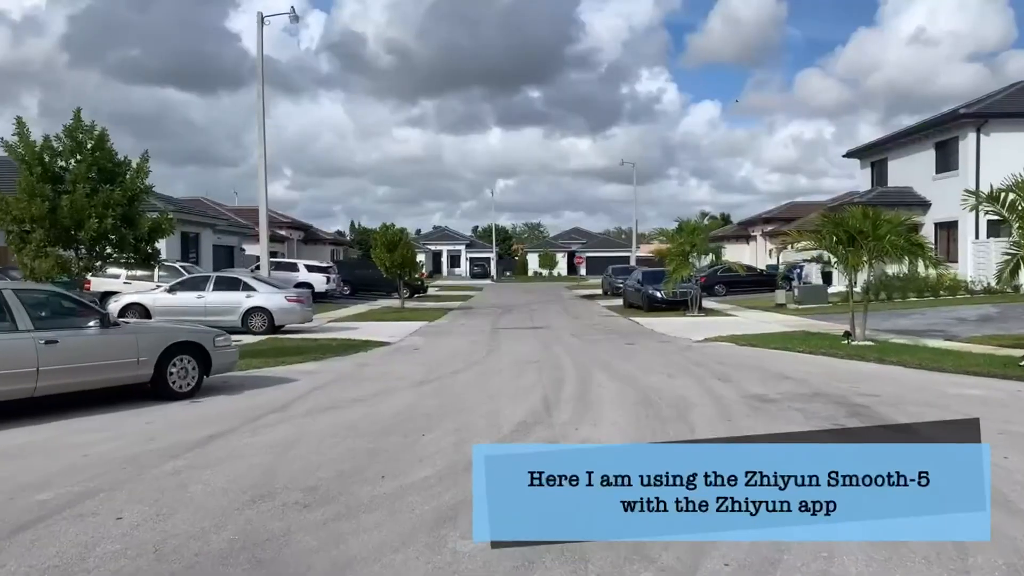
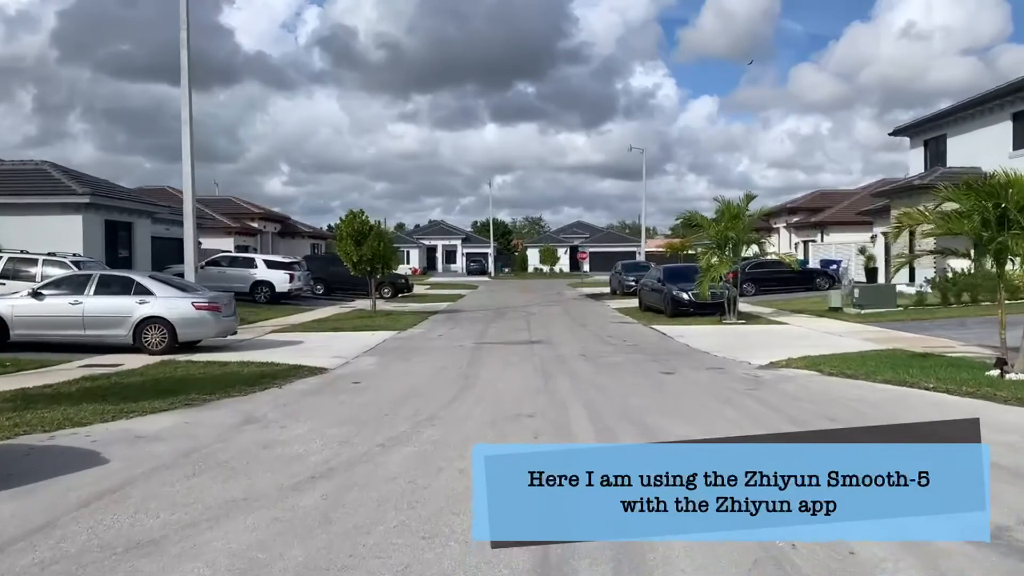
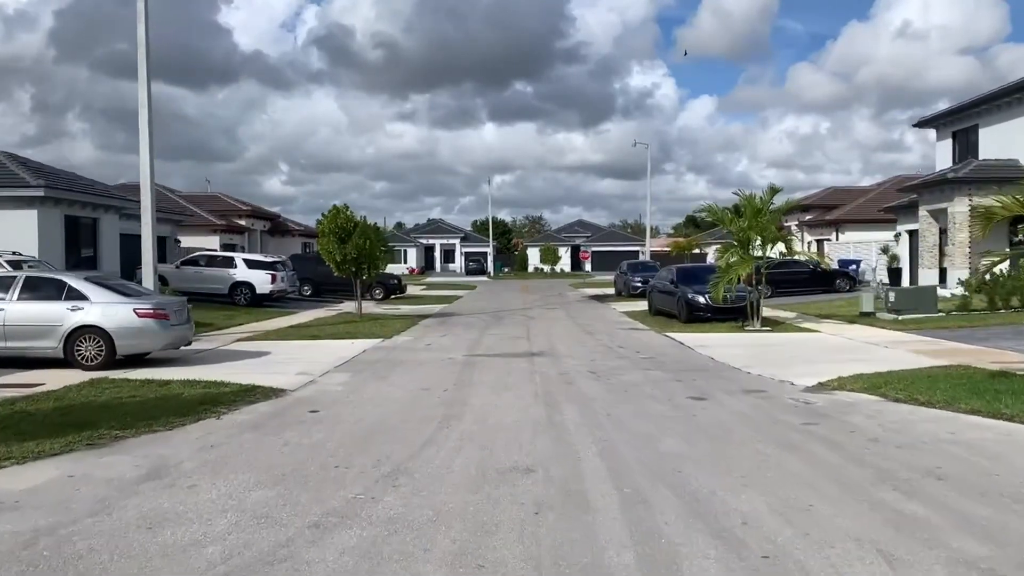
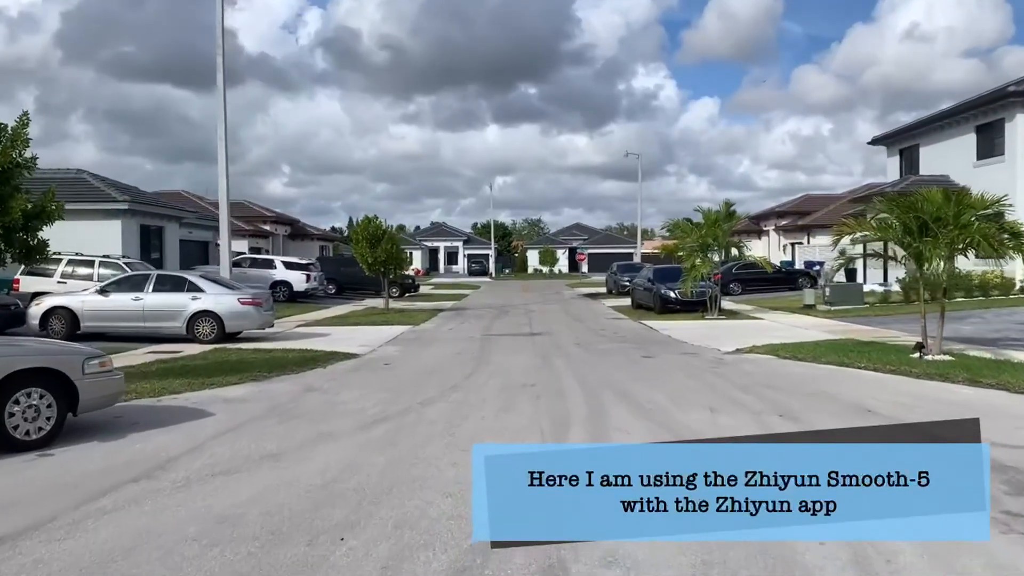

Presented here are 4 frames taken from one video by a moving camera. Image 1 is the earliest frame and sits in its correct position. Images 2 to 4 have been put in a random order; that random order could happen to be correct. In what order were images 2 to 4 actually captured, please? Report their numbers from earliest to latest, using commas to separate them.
4, 2, 3
